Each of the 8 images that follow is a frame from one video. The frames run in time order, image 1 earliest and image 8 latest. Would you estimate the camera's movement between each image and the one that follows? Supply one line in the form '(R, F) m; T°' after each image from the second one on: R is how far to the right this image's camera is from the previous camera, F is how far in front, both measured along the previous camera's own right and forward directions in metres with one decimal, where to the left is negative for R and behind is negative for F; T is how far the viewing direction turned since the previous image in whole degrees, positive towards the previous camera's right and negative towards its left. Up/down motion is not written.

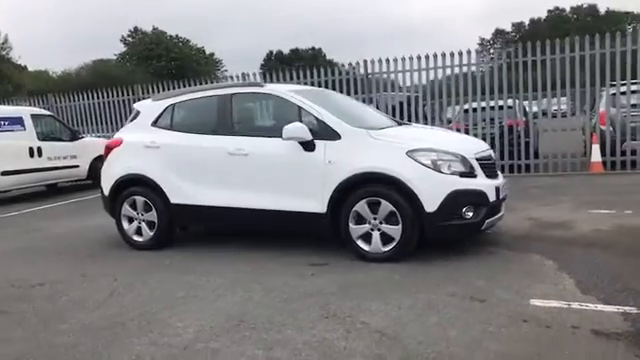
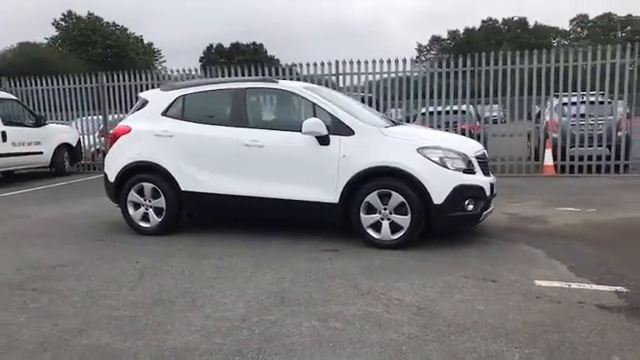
(-0.9, -0.4) m; +7°
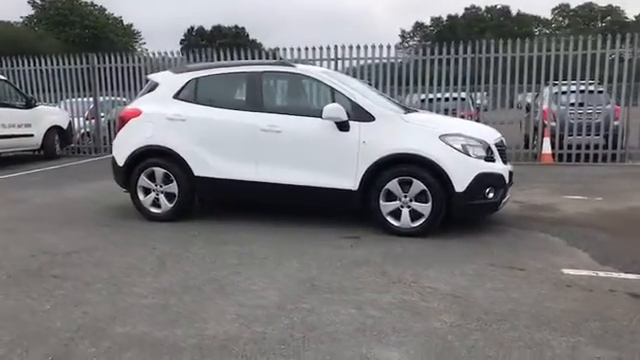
(-0.4, +0.1) m; +2°
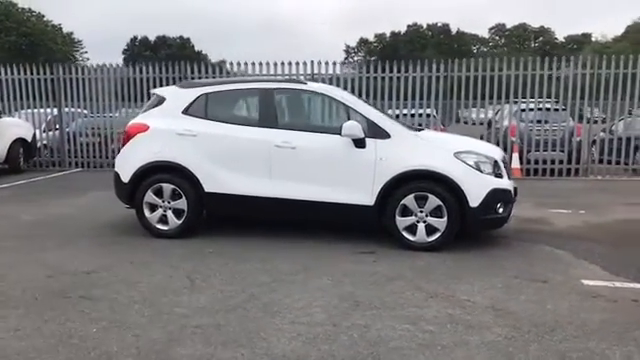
(-0.9, 0.0) m; +6°
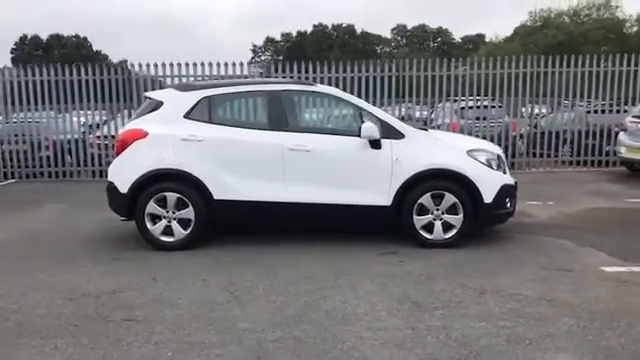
(-1.3, +0.2) m; +10°
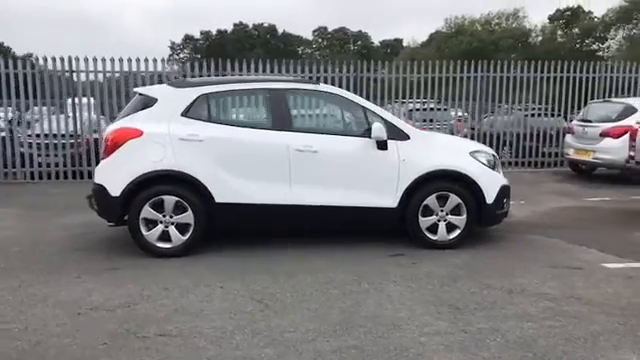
(-1.0, +0.2) m; +8°
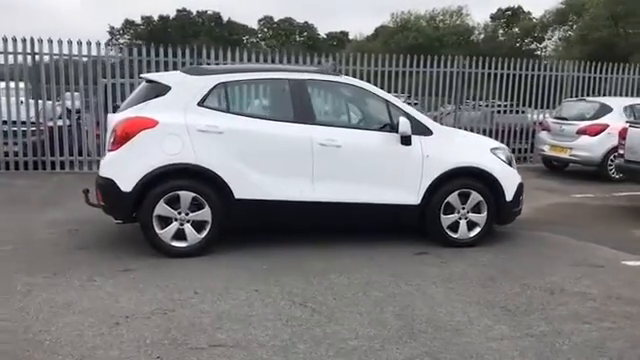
(-0.9, +0.3) m; +6°
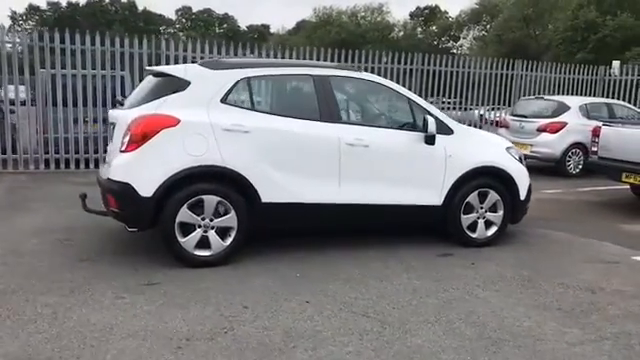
(-1.1, +0.4) m; +8°
